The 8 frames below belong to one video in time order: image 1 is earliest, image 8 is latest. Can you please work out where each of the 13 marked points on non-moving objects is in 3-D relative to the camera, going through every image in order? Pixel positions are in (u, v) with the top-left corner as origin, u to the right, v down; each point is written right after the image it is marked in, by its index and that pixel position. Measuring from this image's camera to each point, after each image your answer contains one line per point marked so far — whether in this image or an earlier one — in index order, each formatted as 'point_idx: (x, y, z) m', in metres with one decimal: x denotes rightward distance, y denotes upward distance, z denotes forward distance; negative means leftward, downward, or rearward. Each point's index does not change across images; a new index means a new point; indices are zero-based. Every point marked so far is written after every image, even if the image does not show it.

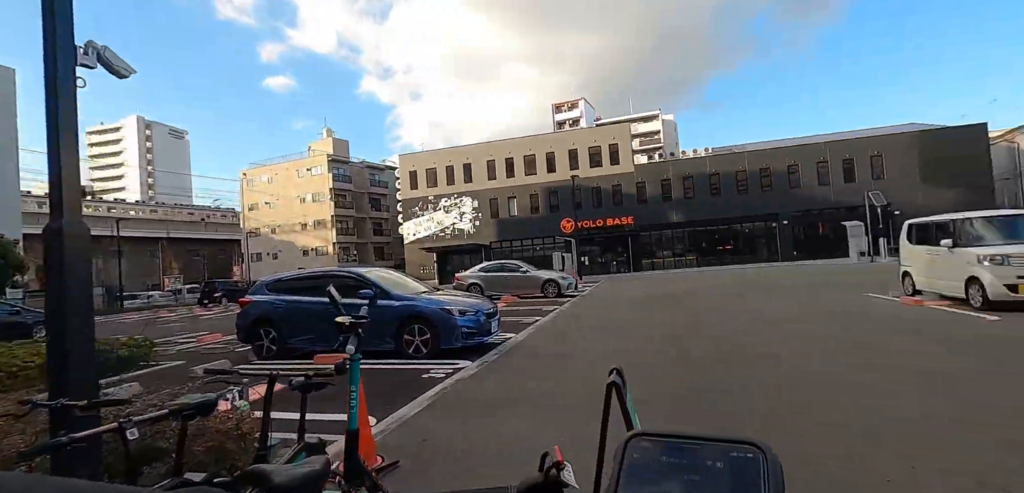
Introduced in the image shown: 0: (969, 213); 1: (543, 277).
0: (+10.6, +0.8, +10.8) m
1: (+1.3, -1.2, +19.1) m
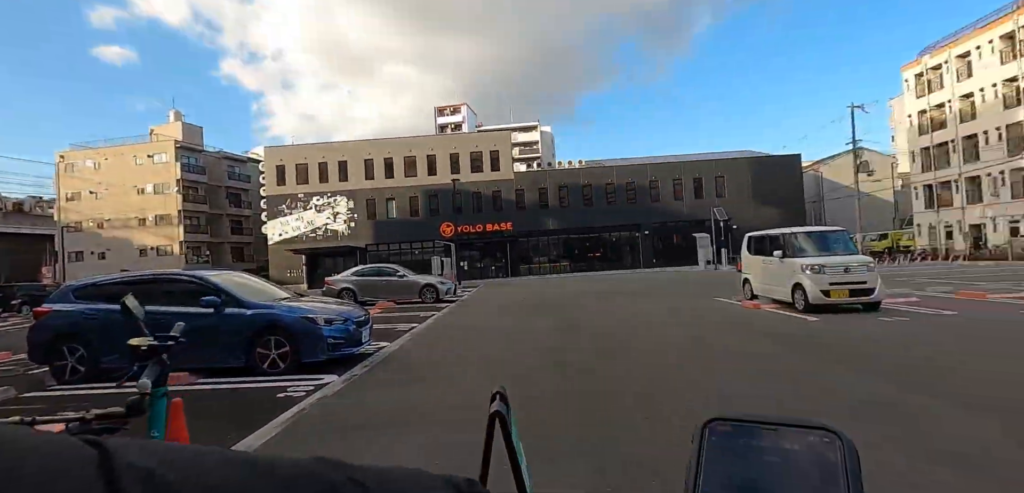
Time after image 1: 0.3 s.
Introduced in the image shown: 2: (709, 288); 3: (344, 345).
0: (+7.5, +0.5, +12.6) m
1: (-3.5, -1.4, +18.3) m
2: (+8.1, -1.7, +19.3) m
3: (-2.6, -1.6, +7.6) m
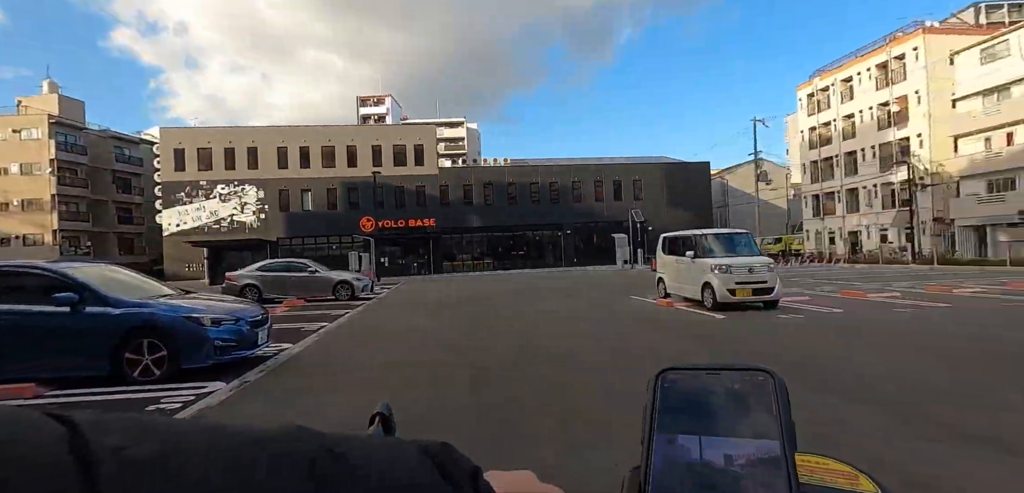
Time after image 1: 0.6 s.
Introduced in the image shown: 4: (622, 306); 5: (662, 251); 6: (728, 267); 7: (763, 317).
0: (+5.4, +0.5, +13.1) m
1: (-6.5, -1.2, +17.1) m
2: (+4.8, -1.7, +19.9) m
3: (-3.9, -1.4, +6.7) m
4: (+3.2, -1.8, +13.8) m
5: (+4.6, -0.2, +14.3) m
6: (+5.3, -0.5, +11.6) m
7: (+5.9, -1.7, +11.1) m
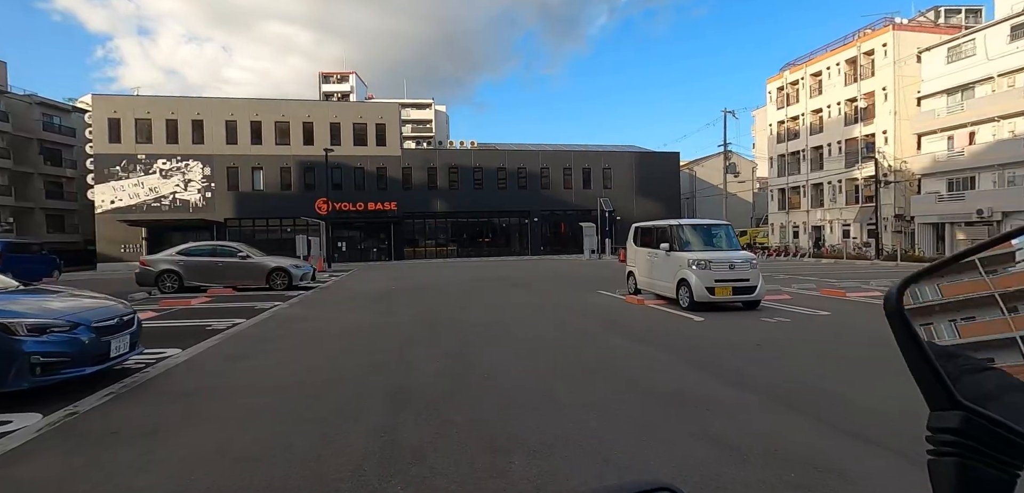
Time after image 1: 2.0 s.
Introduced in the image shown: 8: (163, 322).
0: (+4.3, +0.7, +11.9) m
1: (-7.8, -0.6, +15.2) m
2: (+3.3, -1.3, +18.7) m
3: (-4.6, -1.2, +4.9) m
4: (+2.0, -1.5, +12.5) m
5: (+3.4, +0.1, +13.1) m
6: (+4.3, -0.3, +10.4) m
7: (+4.9, -1.5, +10.0) m
8: (-7.2, -1.6, +9.6) m
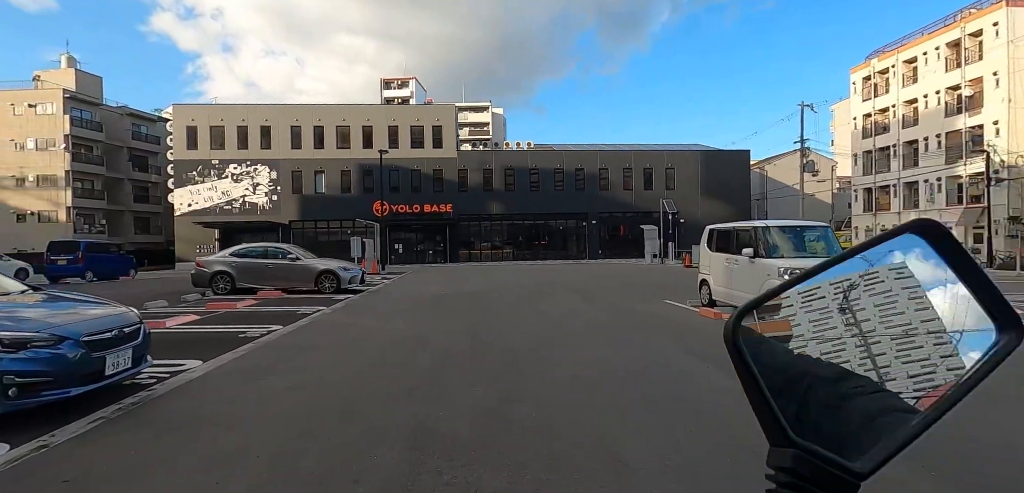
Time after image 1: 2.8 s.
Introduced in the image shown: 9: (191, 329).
0: (+5.5, +0.5, +10.2) m
1: (-6.1, -0.7, +14.9) m
2: (+5.3, -1.5, +17.0) m
3: (-4.1, -1.2, +4.3) m
4: (+3.3, -1.6, +11.1) m
5: (+4.8, 0.0, +11.4) m
6: (+5.4, -0.5, +8.7) m
7: (+5.9, -1.6, +8.2) m
8: (-6.2, -1.6, +9.3) m
9: (-6.1, -1.6, +8.9) m
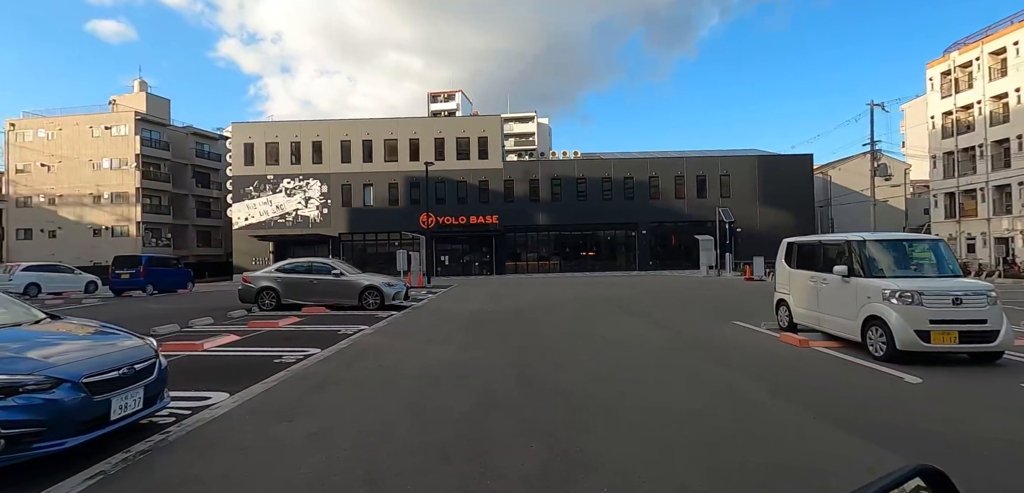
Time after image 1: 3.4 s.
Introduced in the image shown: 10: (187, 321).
0: (+6.5, +0.2, +8.8) m
1: (-4.6, -1.1, +14.5) m
2: (+6.9, -1.9, +15.6) m
3: (-3.6, -1.5, +3.8) m
4: (+4.4, -1.9, +9.8) m
5: (+5.9, -0.4, +10.1) m
6: (+6.2, -0.7, +7.3) m
7: (+6.7, -1.9, +6.7) m
8: (-5.2, -1.9, +8.9) m
9: (-5.2, -1.9, +8.6) m
10: (-8.2, -1.9, +11.9) m
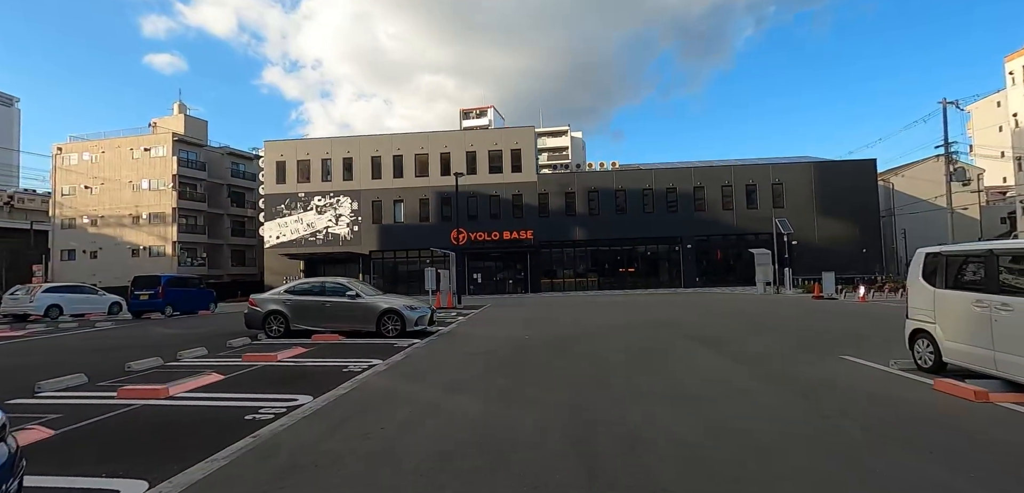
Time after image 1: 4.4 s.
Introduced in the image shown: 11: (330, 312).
0: (+7.2, +0.1, +6.2) m
1: (-3.5, -1.6, +12.6) m
2: (+8.1, -2.3, +12.9) m
3: (-3.3, -1.6, +1.9) m
4: (+5.1, -2.1, +7.3) m
5: (+6.7, -0.6, +7.5) m
6: (+6.8, -0.8, +4.7) m
7: (+7.2, -2.0, +4.1) m
8: (-4.5, -2.2, +7.1) m
9: (-4.5, -2.2, +6.7) m
10: (-7.3, -2.3, +10.2) m
11: (-4.8, -1.7, +12.5) m
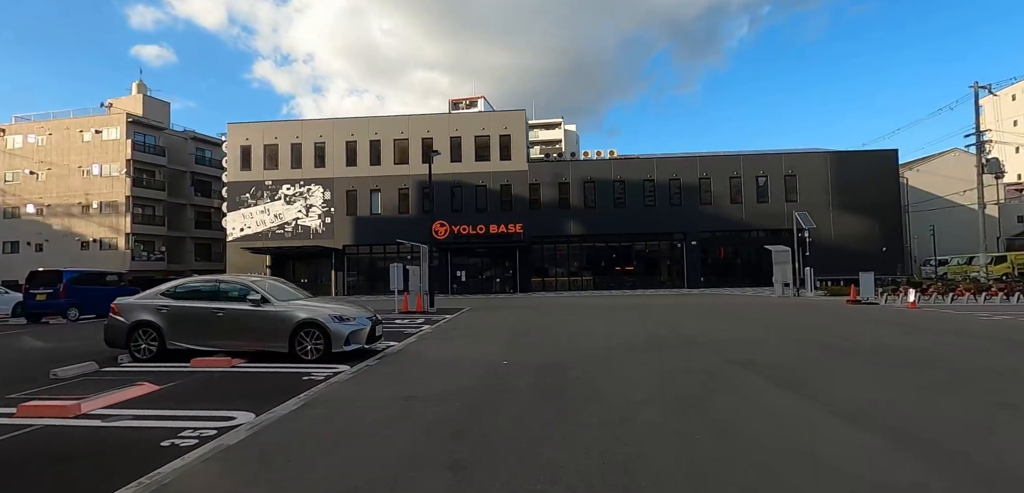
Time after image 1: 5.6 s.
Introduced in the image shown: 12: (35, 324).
0: (+6.8, +0.3, +2.6) m
1: (-4.0, -1.3, +8.8) m
2: (+7.6, -2.1, +9.3) m
3: (-3.6, -1.3, -1.9) m
4: (+4.7, -1.9, +3.6) m
5: (+6.2, -0.4, +3.9) m
6: (+6.4, -0.6, +1.1) m
7: (+6.9, -1.8, +0.4) m
8: (-4.9, -1.9, +3.3) m
9: (-4.9, -1.9, +2.9) m
10: (-7.7, -2.0, +6.4) m
11: (-5.3, -1.4, +8.7) m
12: (-17.1, -2.8, +16.8) m
